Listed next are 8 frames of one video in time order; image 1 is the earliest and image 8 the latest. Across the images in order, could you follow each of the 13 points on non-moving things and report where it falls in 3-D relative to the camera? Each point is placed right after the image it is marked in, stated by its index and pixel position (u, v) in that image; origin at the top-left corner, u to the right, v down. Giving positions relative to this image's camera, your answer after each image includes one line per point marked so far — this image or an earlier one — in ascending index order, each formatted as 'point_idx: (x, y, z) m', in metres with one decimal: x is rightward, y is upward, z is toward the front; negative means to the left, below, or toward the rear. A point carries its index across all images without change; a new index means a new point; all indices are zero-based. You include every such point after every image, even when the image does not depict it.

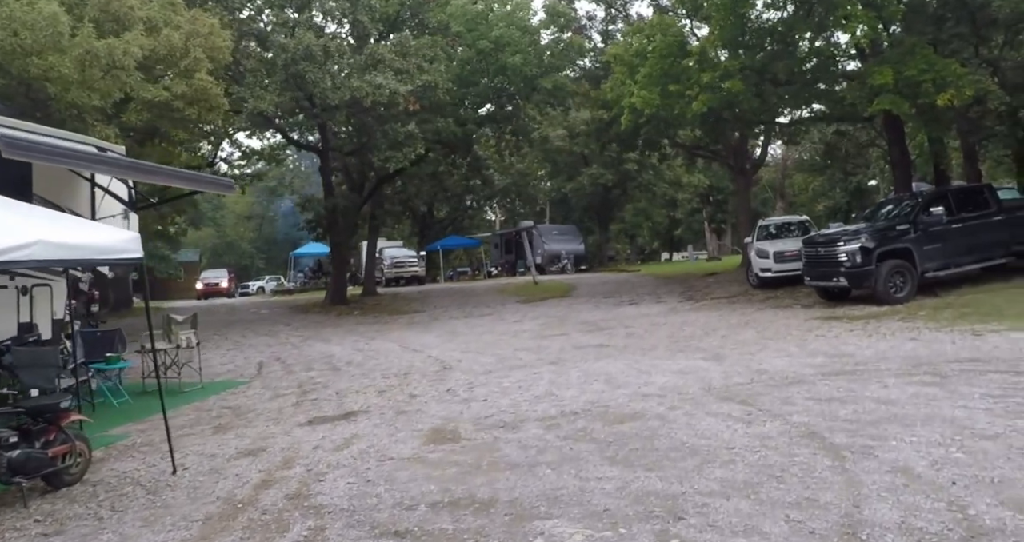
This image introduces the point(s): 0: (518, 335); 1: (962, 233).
0: (+0.1, -1.4, +17.0) m
1: (+10.0, +0.8, +16.1) m
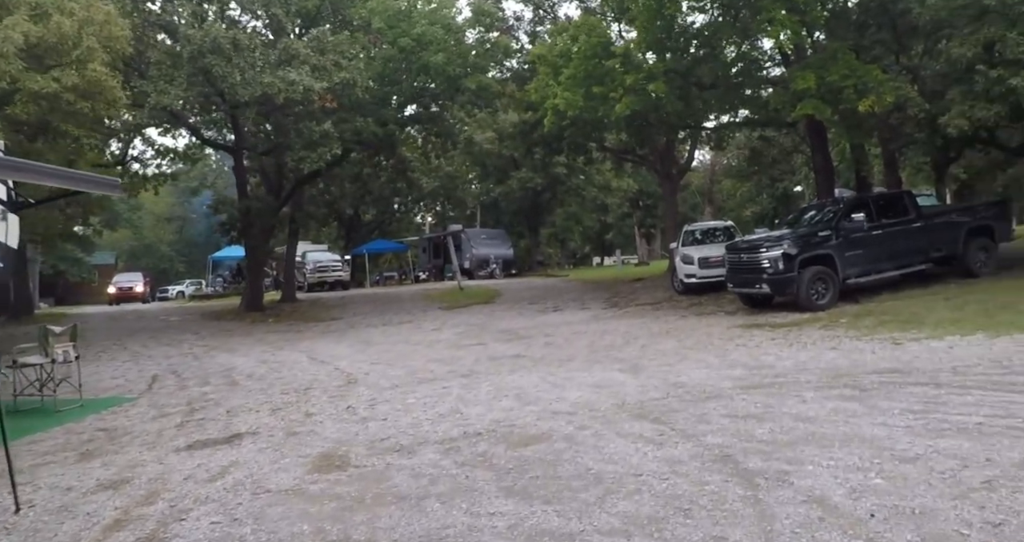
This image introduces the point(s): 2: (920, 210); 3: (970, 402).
0: (-1.7, -1.5, +16.1) m
1: (+8.2, +0.7, +16.1) m
2: (+9.2, +1.4, +16.5) m
3: (+4.1, -1.2, +6.6) m
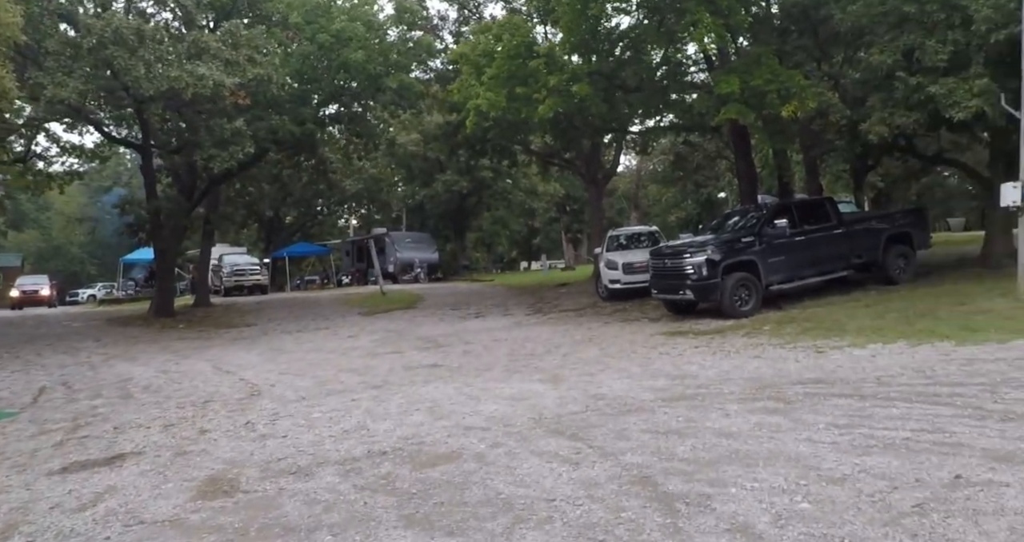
0: (-3.4, -1.6, +15.2) m
1: (+6.5, +0.6, +16.2) m
2: (+7.4, +1.2, +16.7) m
3: (+3.3, -1.2, +6.4) m
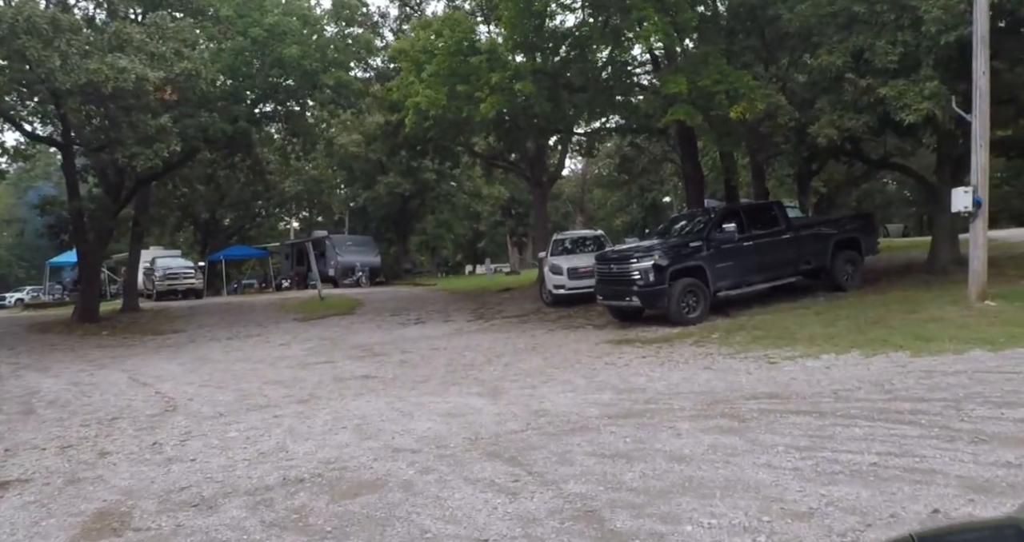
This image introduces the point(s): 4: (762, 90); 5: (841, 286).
0: (-4.5, -1.7, +14.2) m
1: (+5.2, +0.4, +15.9) m
2: (+6.1, +1.1, +16.5) m
3: (+2.8, -1.3, +5.9) m
4: (+5.3, +3.8, +15.6) m
5: (+7.6, -0.4, +17.0) m
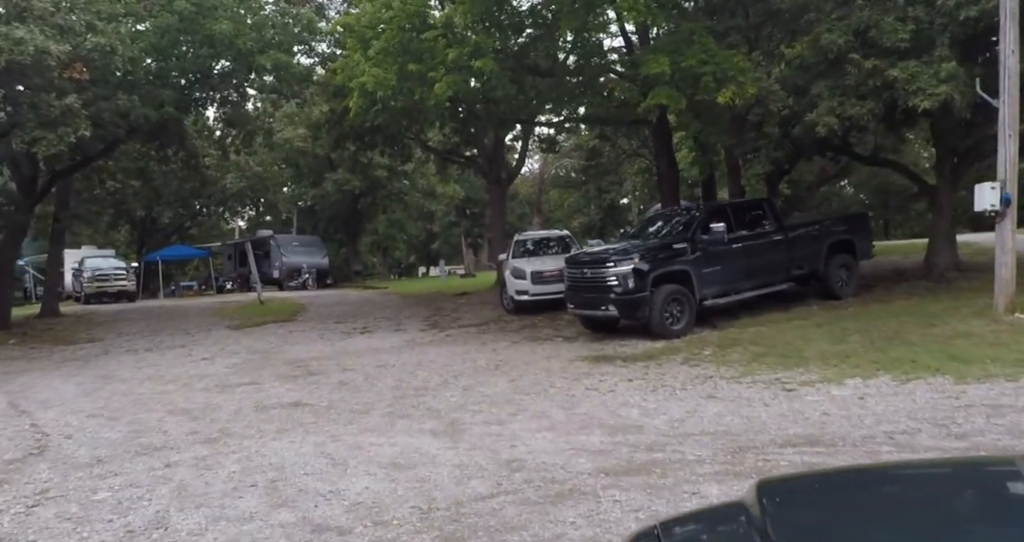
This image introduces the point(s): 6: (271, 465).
0: (-5.2, -1.8, +12.0) m
1: (+4.4, +0.3, +14.2) m
2: (+5.3, +1.0, +14.9) m
3: (+2.6, -1.4, +4.1) m
4: (+4.5, +3.7, +13.9) m
5: (+6.7, -0.5, +15.5) m
6: (-2.3, -1.9, +6.9) m
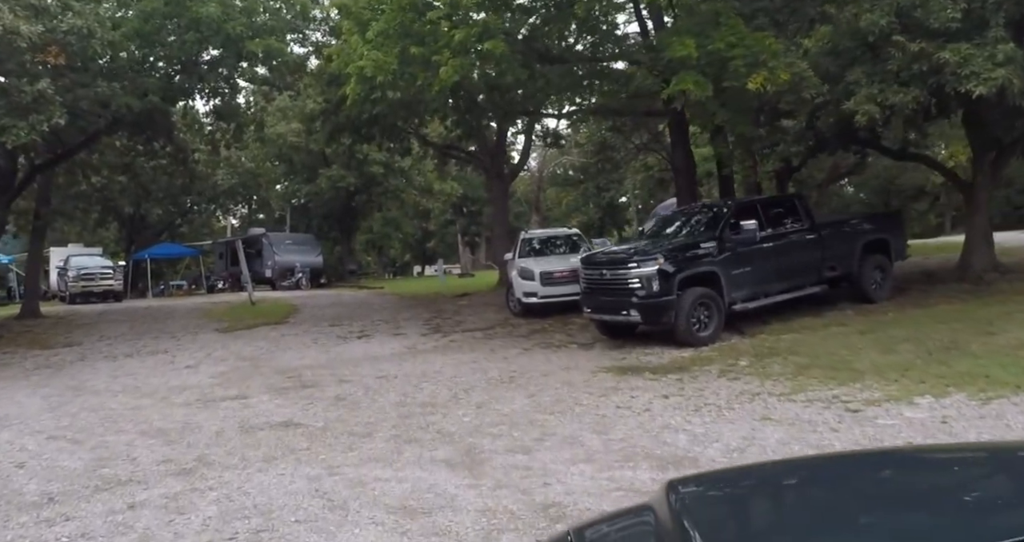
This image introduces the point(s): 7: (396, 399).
0: (-5.0, -1.8, +10.8) m
1: (+4.6, +0.3, +13.1) m
2: (+5.5, +1.0, +13.8) m
3: (+2.9, -1.4, +3.0) m
4: (+4.7, +3.7, +12.8) m
5: (+6.9, -0.5, +14.4) m
6: (-2.0, -1.9, +5.8) m
7: (-1.5, -1.6, +9.3) m
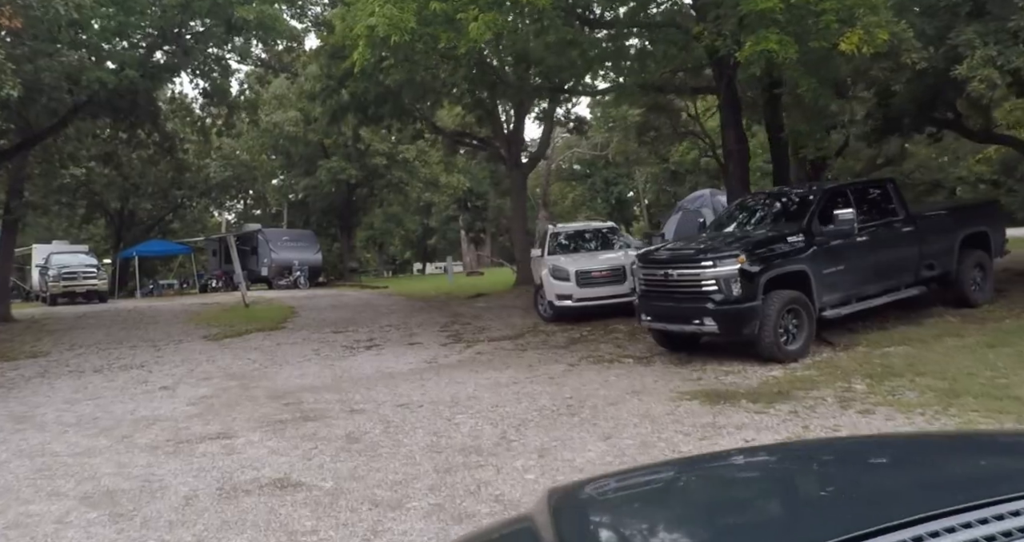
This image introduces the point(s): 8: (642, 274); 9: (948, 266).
0: (-4.3, -1.8, +8.6) m
1: (+5.3, +0.3, +10.9) m
2: (+6.1, +1.0, +11.6) m
3: (+3.5, -1.4, +0.8) m
4: (+5.4, +3.7, +10.6) m
5: (+7.5, -0.5, +12.2) m
6: (-1.4, -1.9, +3.5) m
7: (-0.8, -1.6, +7.1) m
8: (+1.9, 0.0, +10.9) m
9: (+7.1, +0.1, +12.0) m
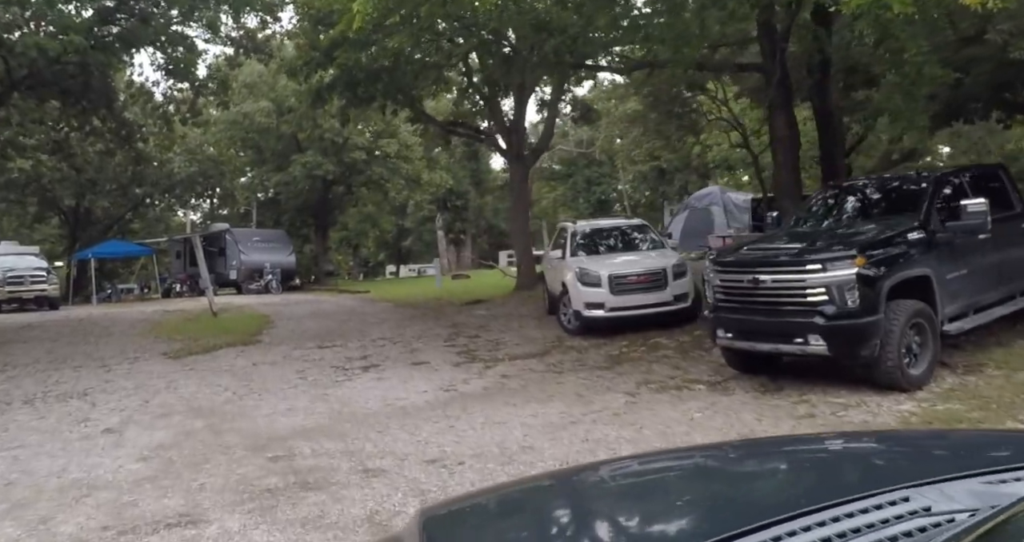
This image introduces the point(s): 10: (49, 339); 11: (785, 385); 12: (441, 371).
0: (-3.7, -1.9, +6.2) m
1: (+5.8, +0.3, +8.9) m
2: (+6.6, +0.9, +9.6) m
3: (+4.5, -1.5, -1.3) m
4: (+5.9, +3.7, +8.6) m
5: (+8.0, -0.5, +10.3) m
6: (-0.5, -2.0, +1.3) m
7: (-0.1, -1.7, +4.8) m
8: (+2.5, -0.1, +8.7) m
9: (+7.5, 0.0, +10.0) m
10: (-11.3, -1.8, +17.8) m
11: (+3.2, -1.3, +8.5) m
12: (-1.1, -1.4, +10.9) m
